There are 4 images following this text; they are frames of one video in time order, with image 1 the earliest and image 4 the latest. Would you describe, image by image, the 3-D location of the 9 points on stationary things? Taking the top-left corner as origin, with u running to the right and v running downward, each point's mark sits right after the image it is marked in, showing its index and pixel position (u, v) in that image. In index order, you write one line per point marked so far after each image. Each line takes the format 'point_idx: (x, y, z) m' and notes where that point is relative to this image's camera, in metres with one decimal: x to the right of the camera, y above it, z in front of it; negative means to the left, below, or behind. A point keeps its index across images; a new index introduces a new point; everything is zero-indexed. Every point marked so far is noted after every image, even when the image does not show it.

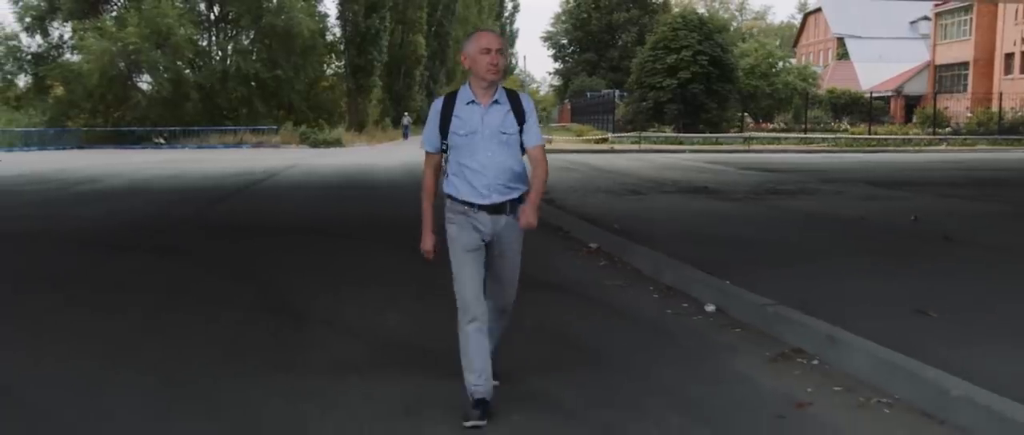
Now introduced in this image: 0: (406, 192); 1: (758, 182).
0: (-1.8, +0.4, +16.6) m
1: (+4.8, +0.7, +19.3) m
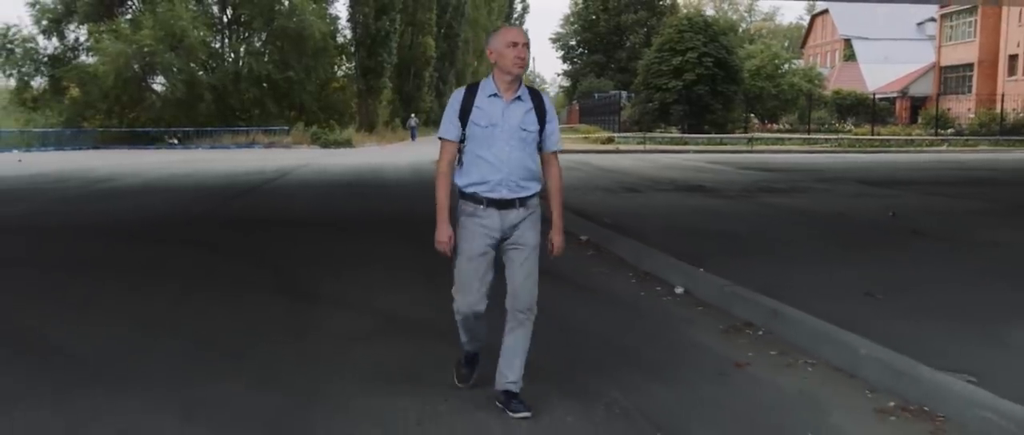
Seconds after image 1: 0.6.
0: (-1.7, +0.5, +17.3) m
1: (+4.9, +0.7, +20.0) m
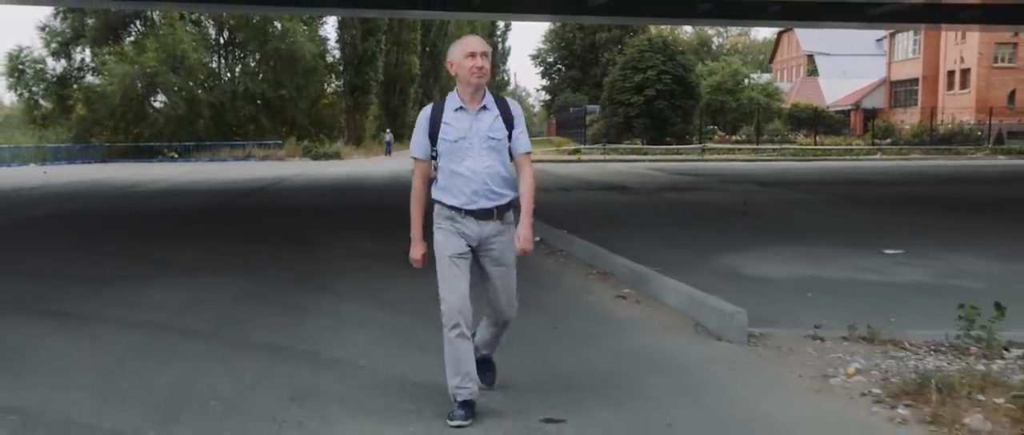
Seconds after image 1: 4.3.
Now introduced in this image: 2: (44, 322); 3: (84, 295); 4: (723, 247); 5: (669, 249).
0: (-2.7, +0.6, +21.4) m
1: (+3.9, +0.9, +24.1) m
2: (-2.9, -0.7, +6.2) m
3: (-3.2, -0.6, +7.3) m
4: (+2.2, -0.3, +10.4) m
5: (+1.7, -0.3, +10.2) m
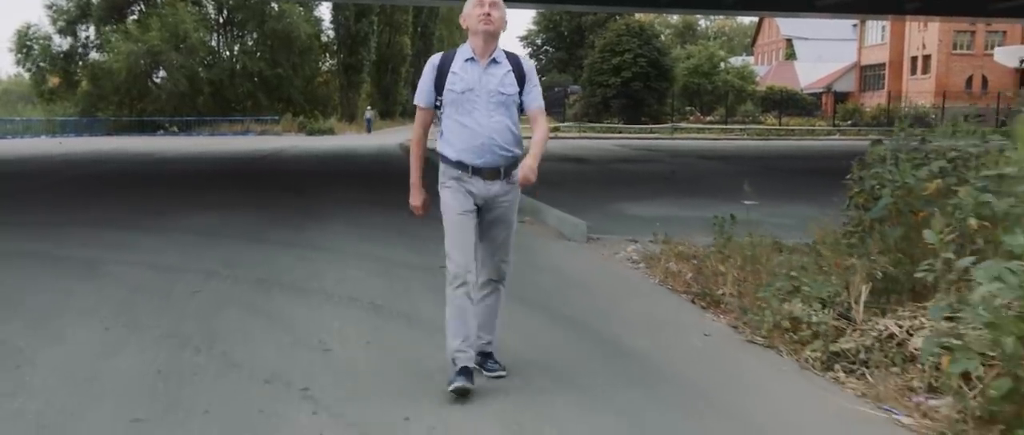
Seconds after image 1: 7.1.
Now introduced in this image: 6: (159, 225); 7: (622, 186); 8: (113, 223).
0: (-3.4, +1.4, +24.5) m
1: (+3.2, +1.7, +27.2) m
2: (-3.6, -0.1, +9.3) m
3: (-3.9, 0.0, +10.4) m
4: (+1.6, +0.3, +13.6) m
5: (+1.0, +0.2, +13.3) m
6: (-3.6, -0.1, +10.0) m
7: (+1.8, +0.5, +16.6) m
8: (-4.2, 0.0, +10.3) m
